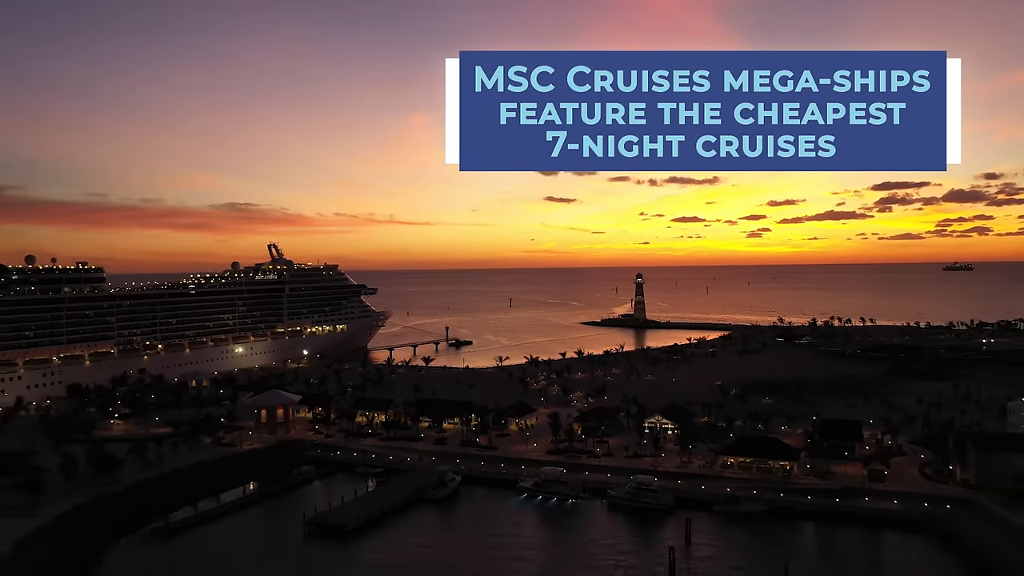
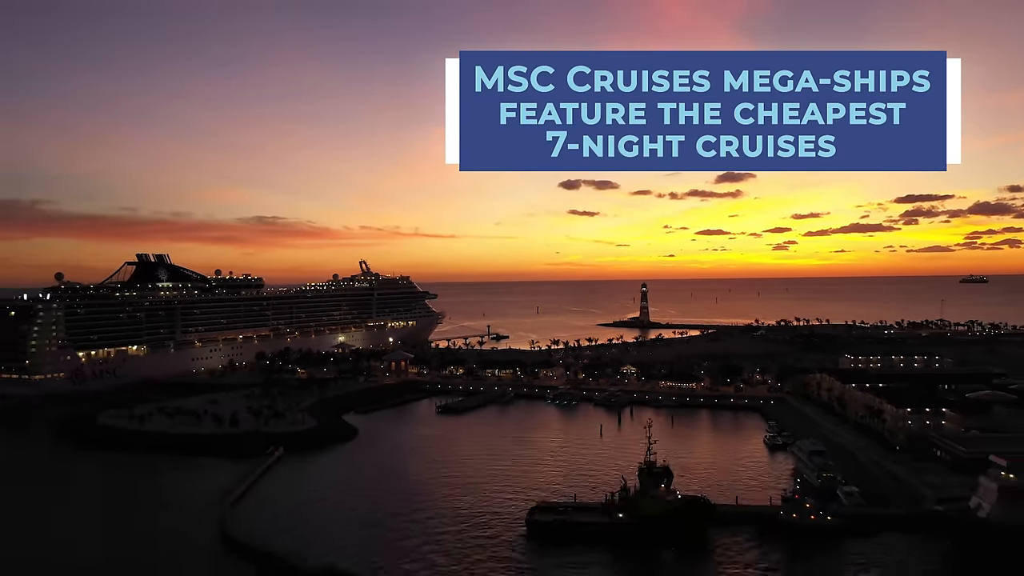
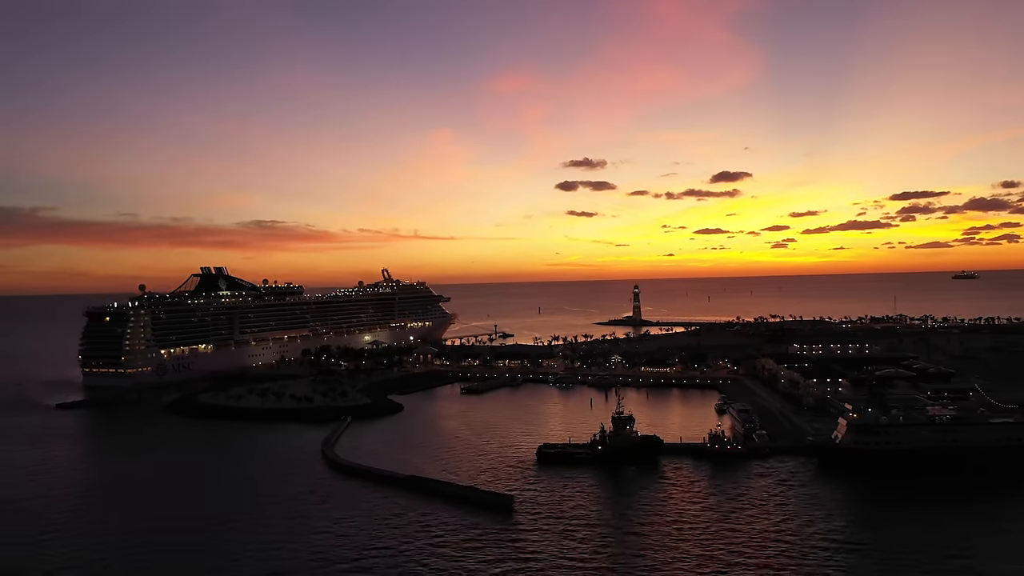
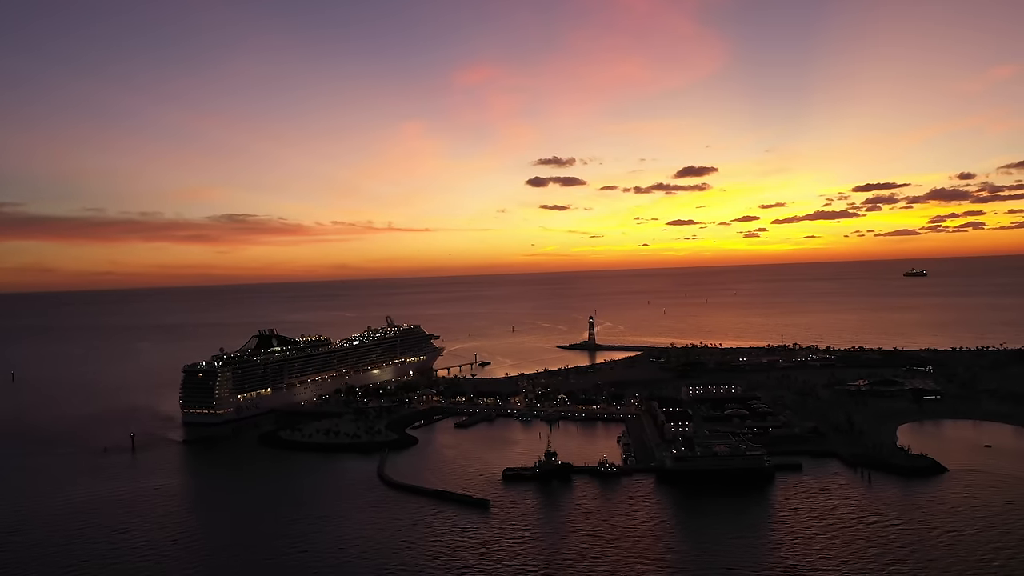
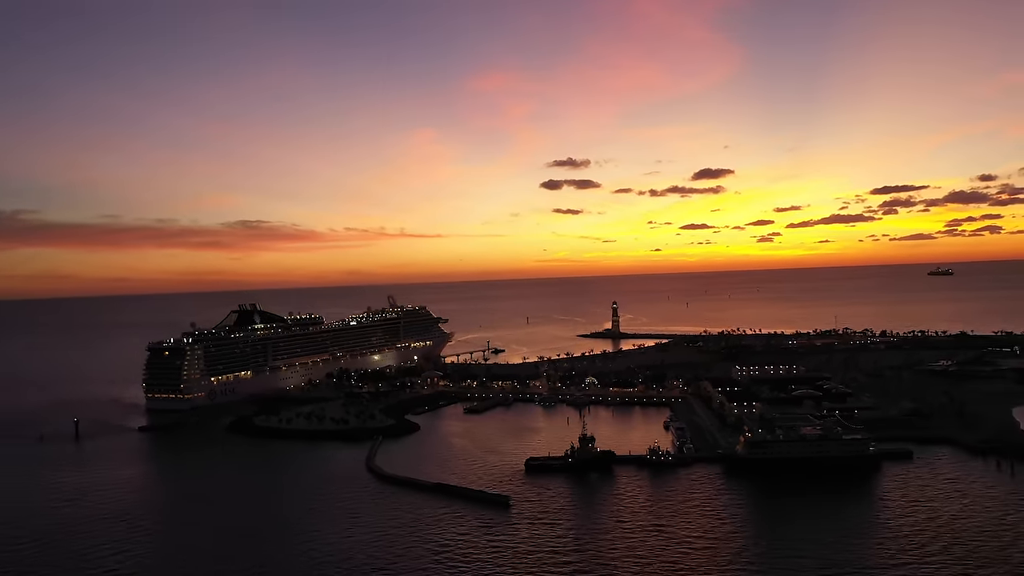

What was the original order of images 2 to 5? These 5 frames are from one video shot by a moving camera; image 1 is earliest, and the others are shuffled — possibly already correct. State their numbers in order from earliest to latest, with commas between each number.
2, 3, 5, 4
